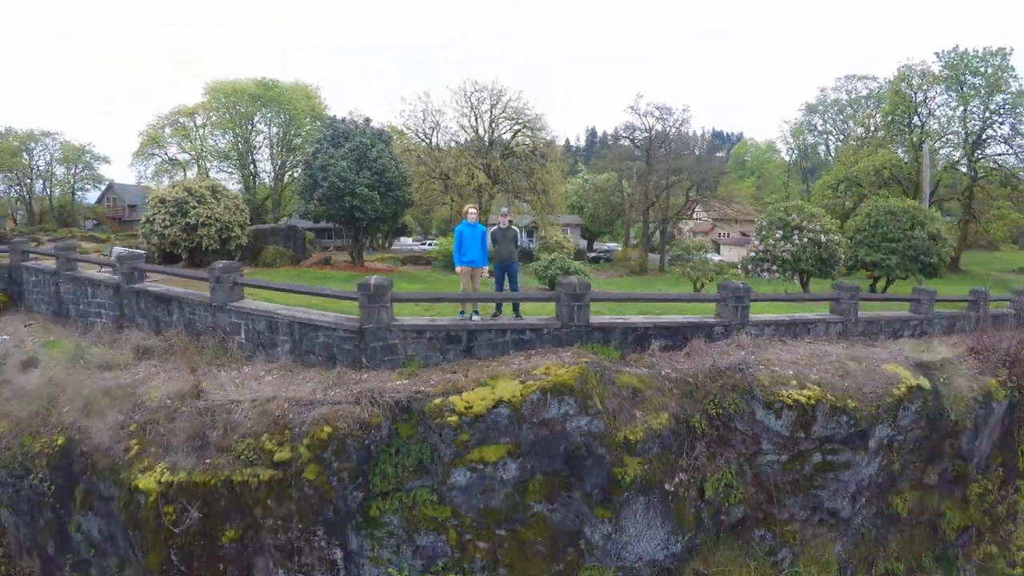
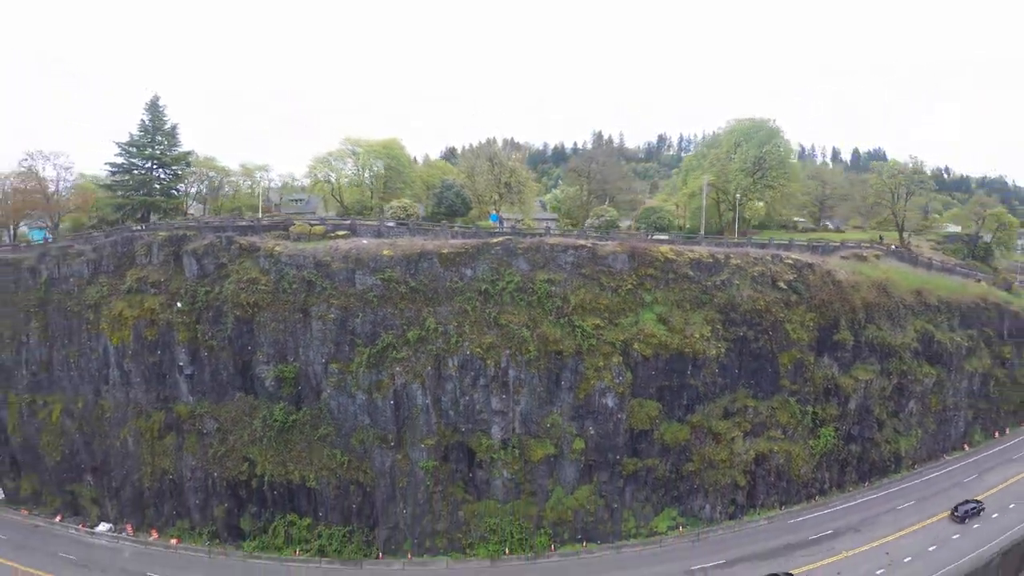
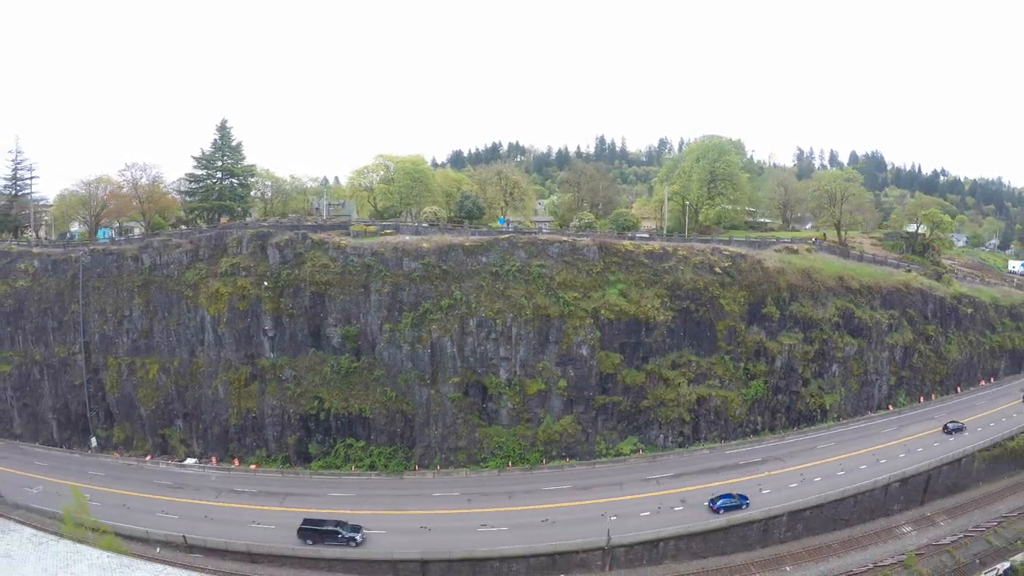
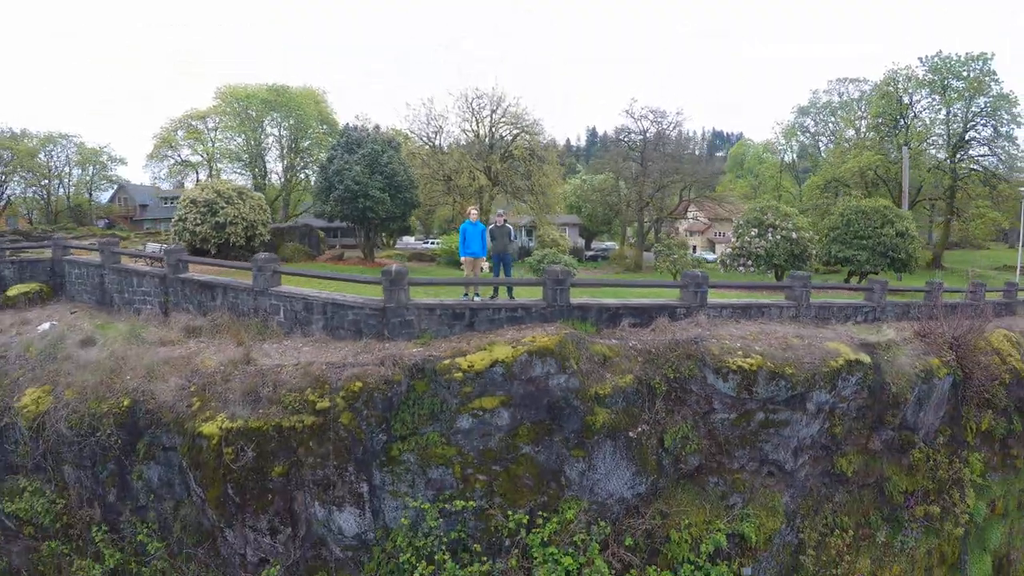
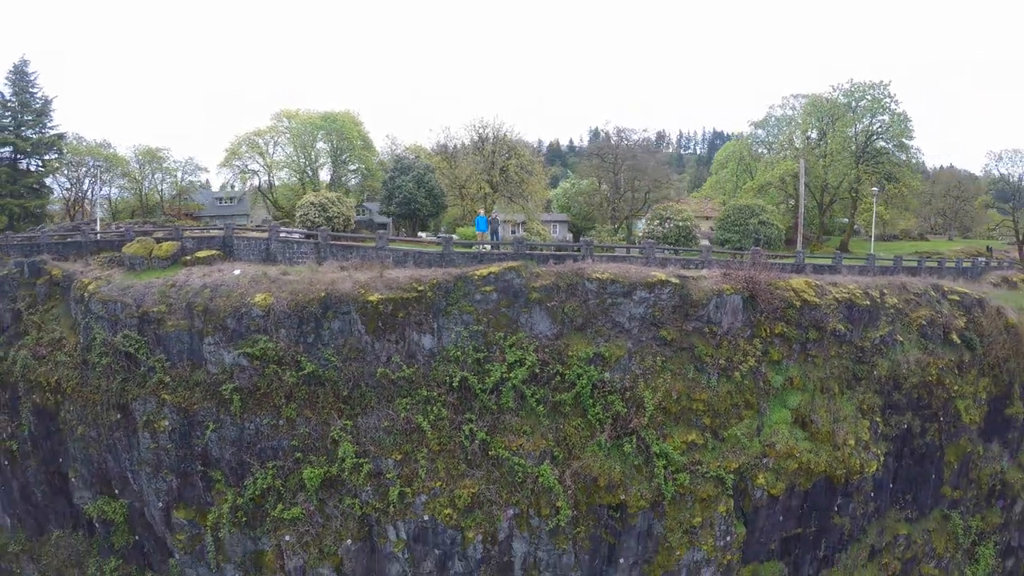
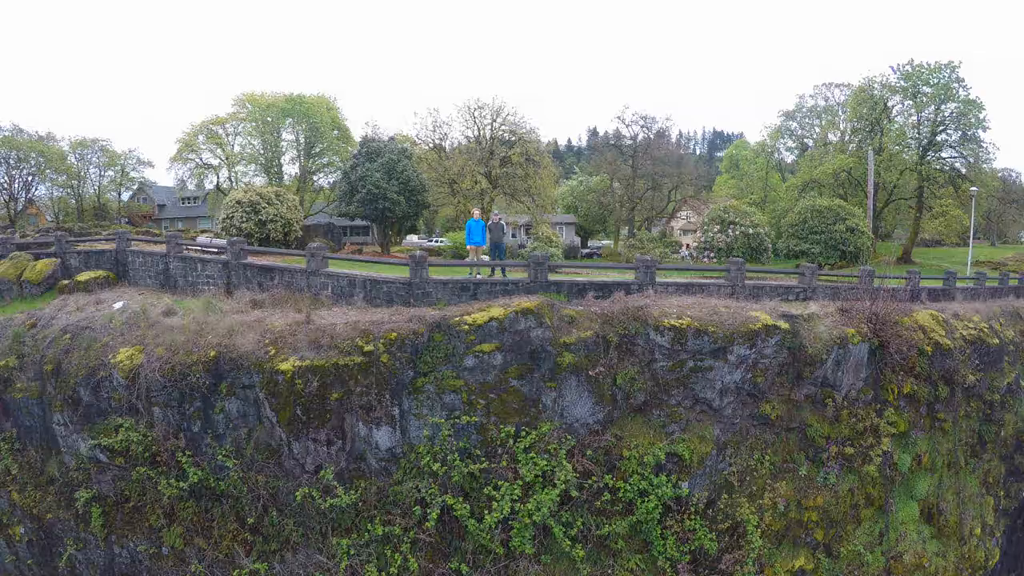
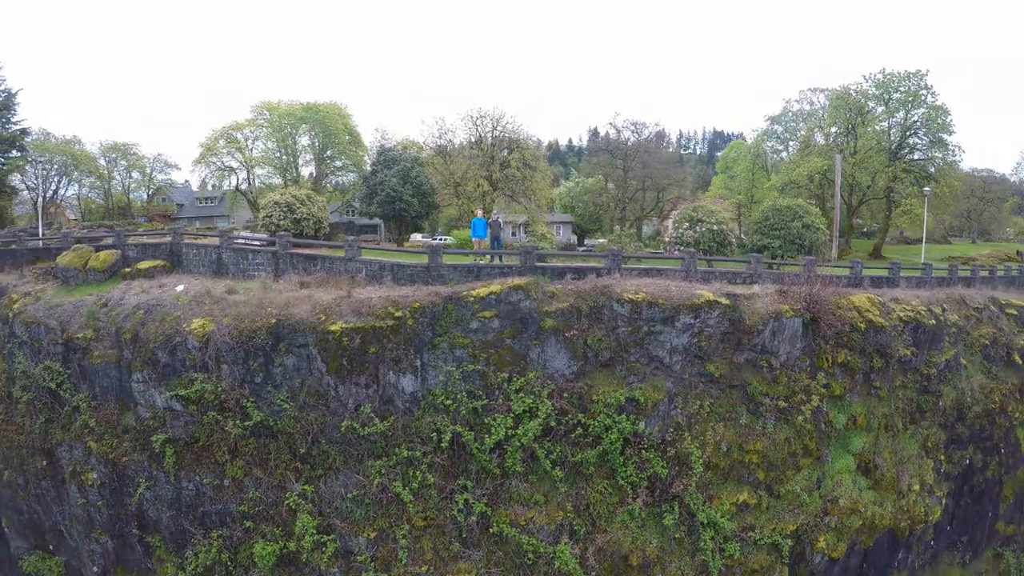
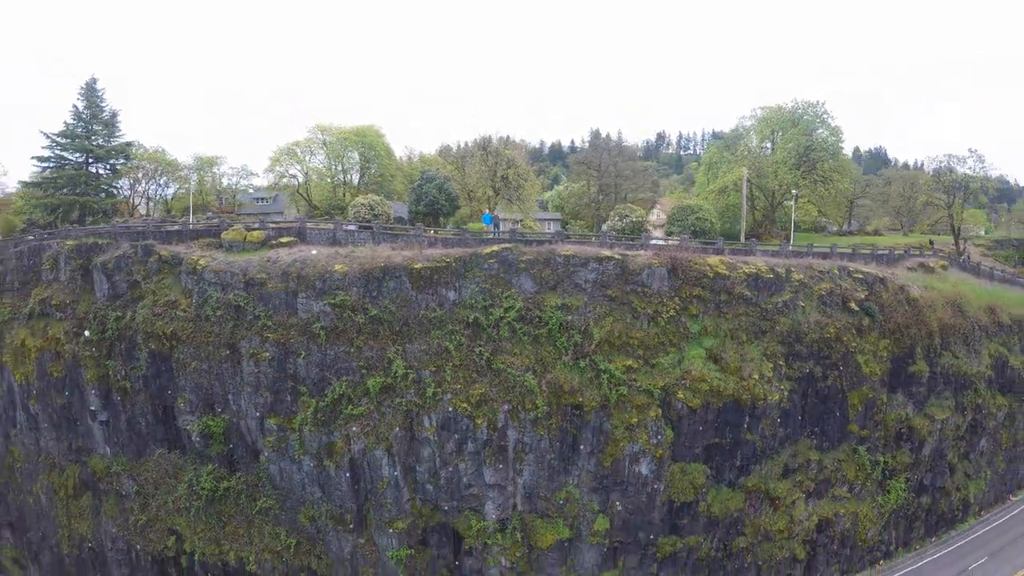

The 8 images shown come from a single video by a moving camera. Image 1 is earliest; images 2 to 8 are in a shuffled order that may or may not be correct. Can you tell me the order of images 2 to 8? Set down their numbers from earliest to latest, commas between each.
4, 6, 7, 5, 8, 2, 3
